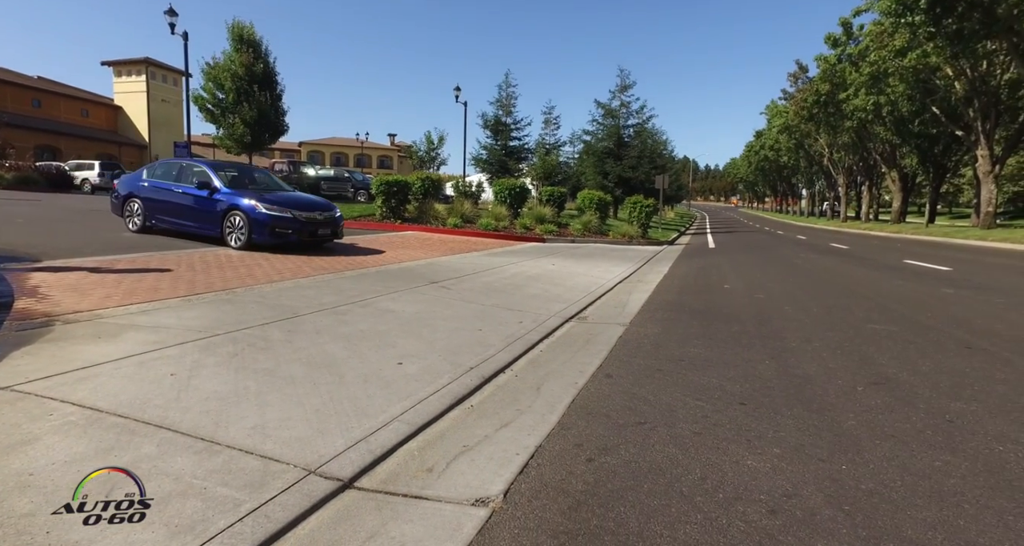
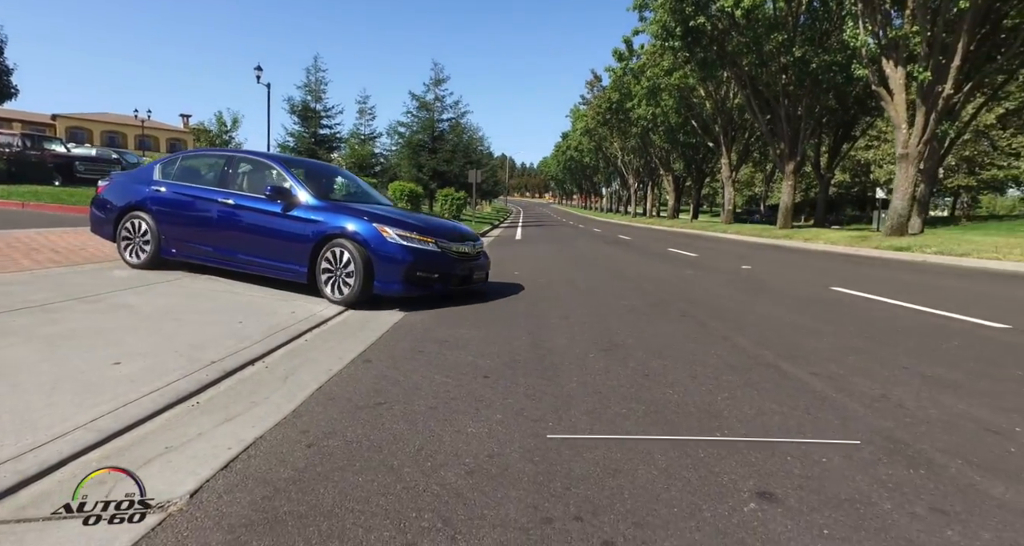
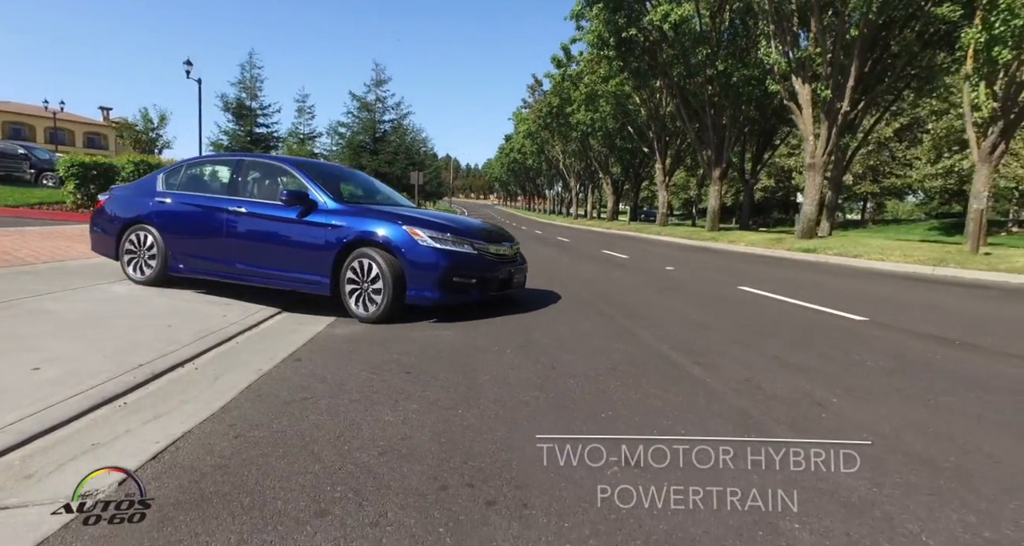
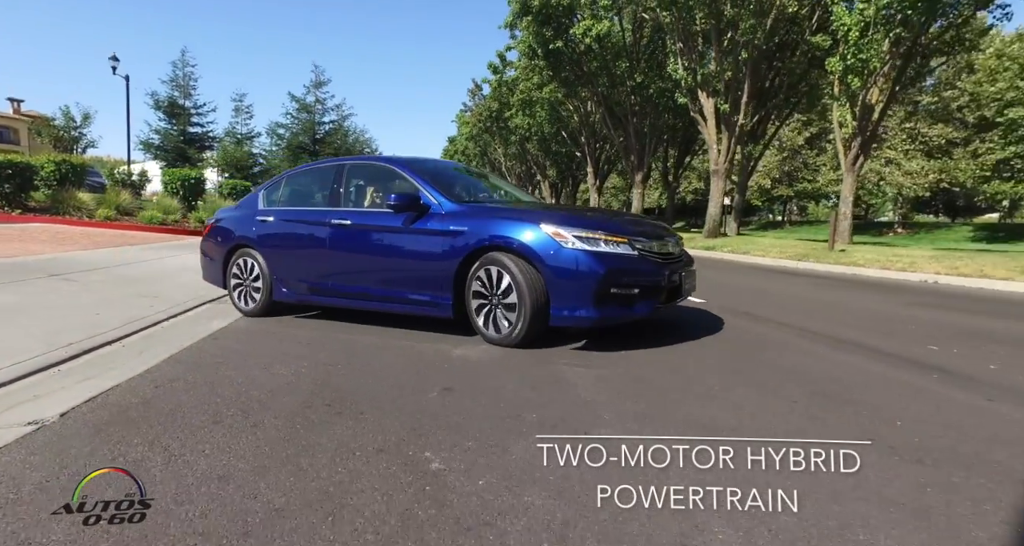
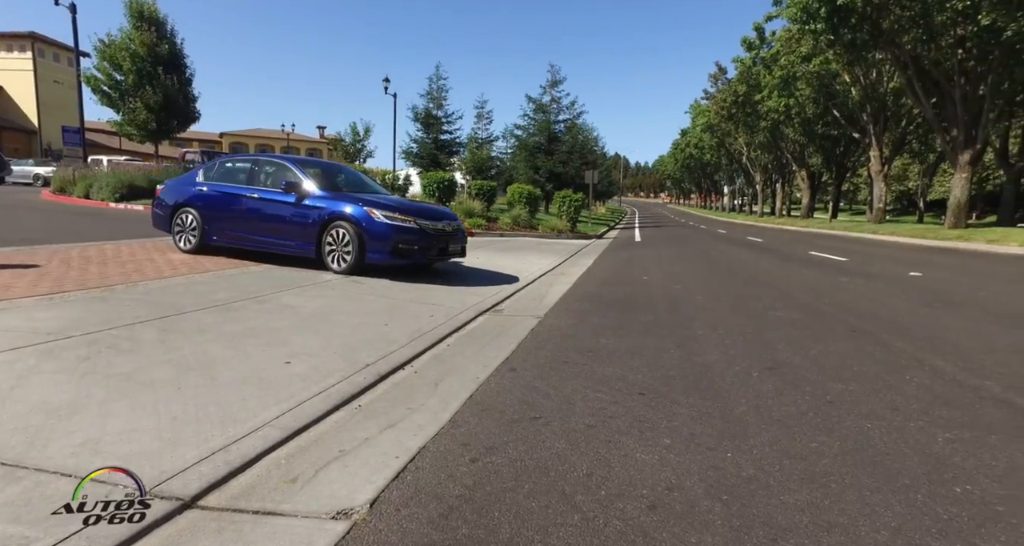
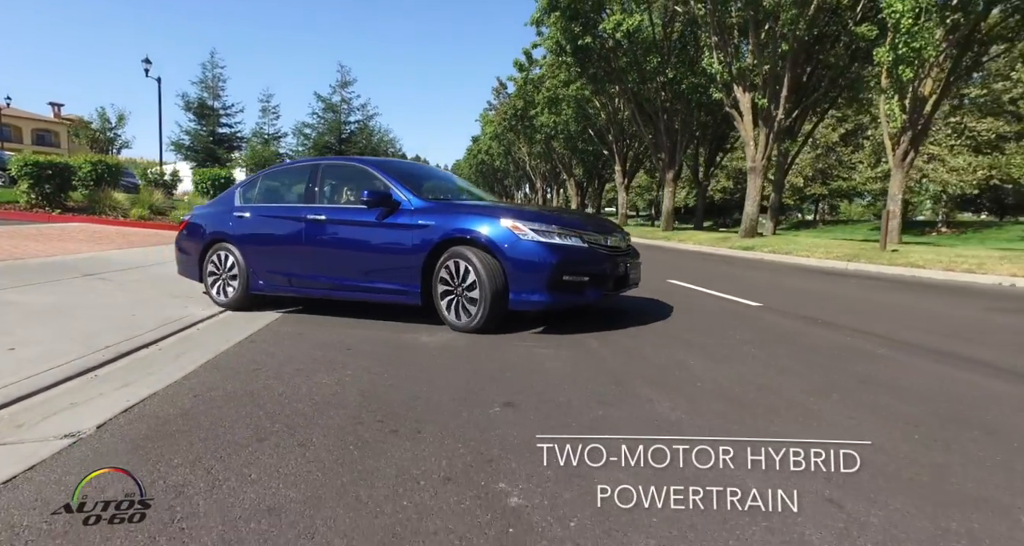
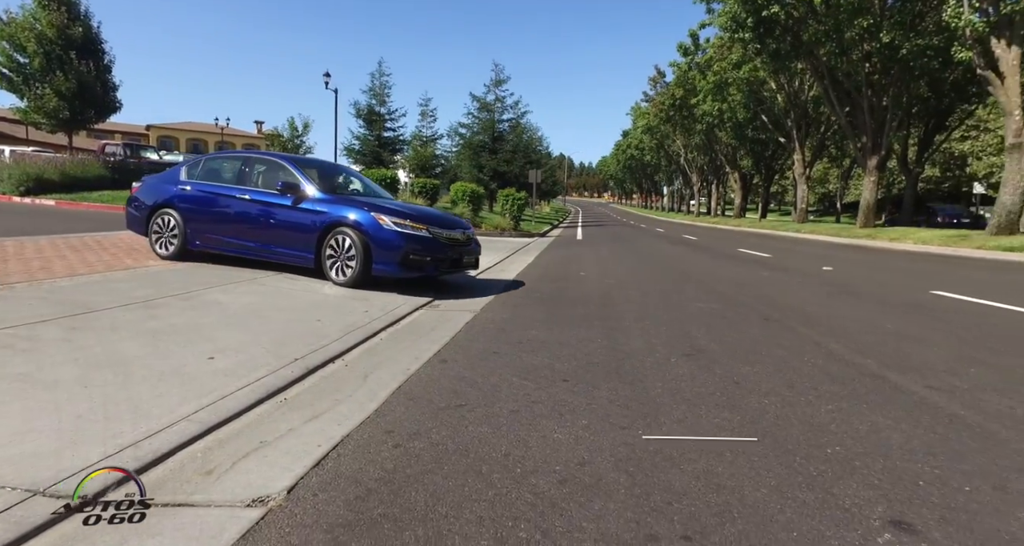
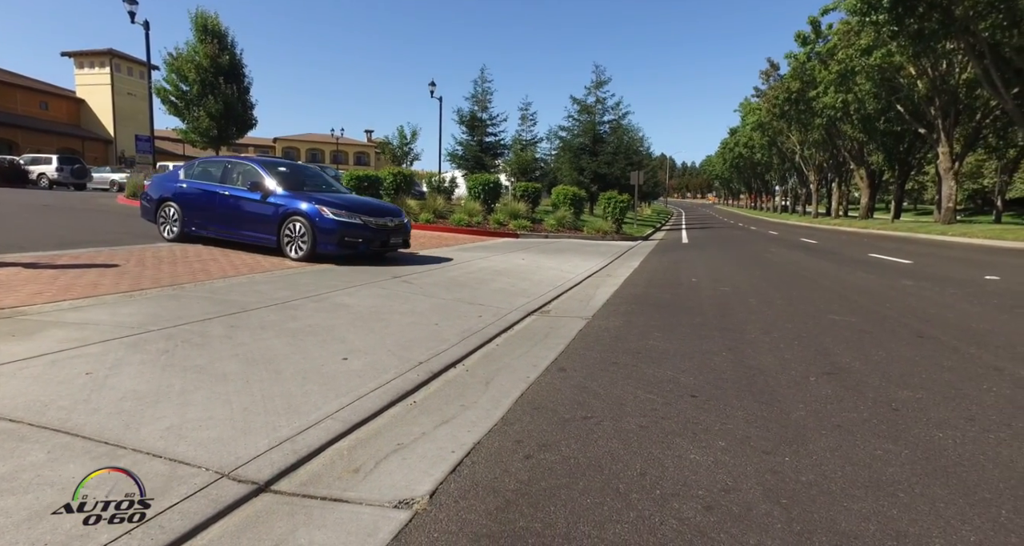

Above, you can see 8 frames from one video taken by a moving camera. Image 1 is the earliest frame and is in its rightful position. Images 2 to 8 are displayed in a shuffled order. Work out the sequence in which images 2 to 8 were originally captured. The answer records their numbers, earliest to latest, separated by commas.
8, 5, 7, 2, 3, 6, 4
